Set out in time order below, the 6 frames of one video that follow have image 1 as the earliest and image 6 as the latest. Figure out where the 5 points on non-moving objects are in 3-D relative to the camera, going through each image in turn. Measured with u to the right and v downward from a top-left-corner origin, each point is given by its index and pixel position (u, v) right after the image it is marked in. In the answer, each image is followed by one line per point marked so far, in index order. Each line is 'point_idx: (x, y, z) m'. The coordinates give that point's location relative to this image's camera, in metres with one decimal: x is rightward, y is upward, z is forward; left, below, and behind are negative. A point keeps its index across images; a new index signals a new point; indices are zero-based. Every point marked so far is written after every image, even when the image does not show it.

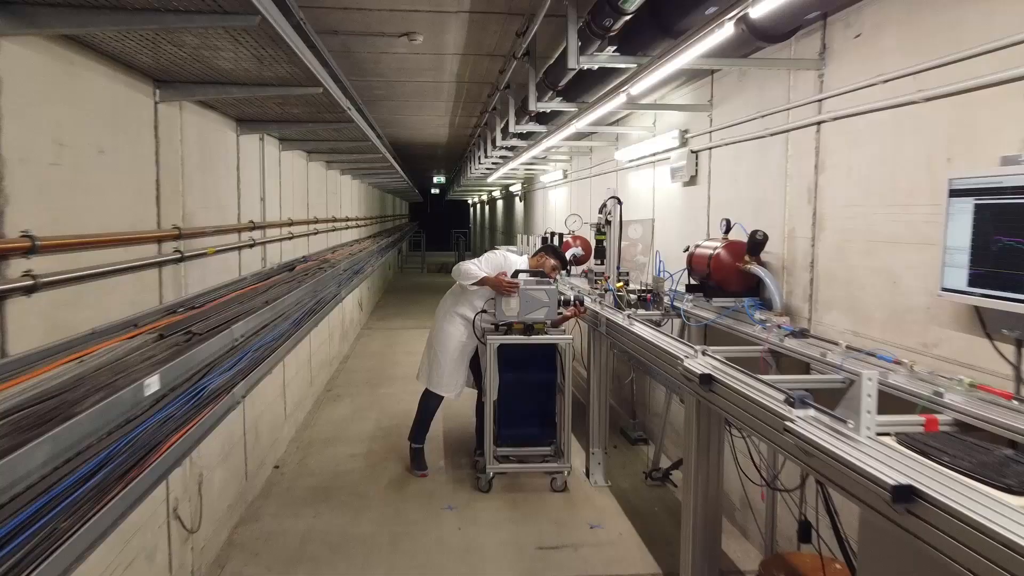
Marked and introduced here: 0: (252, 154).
0: (-1.4, +0.7, +3.2) m
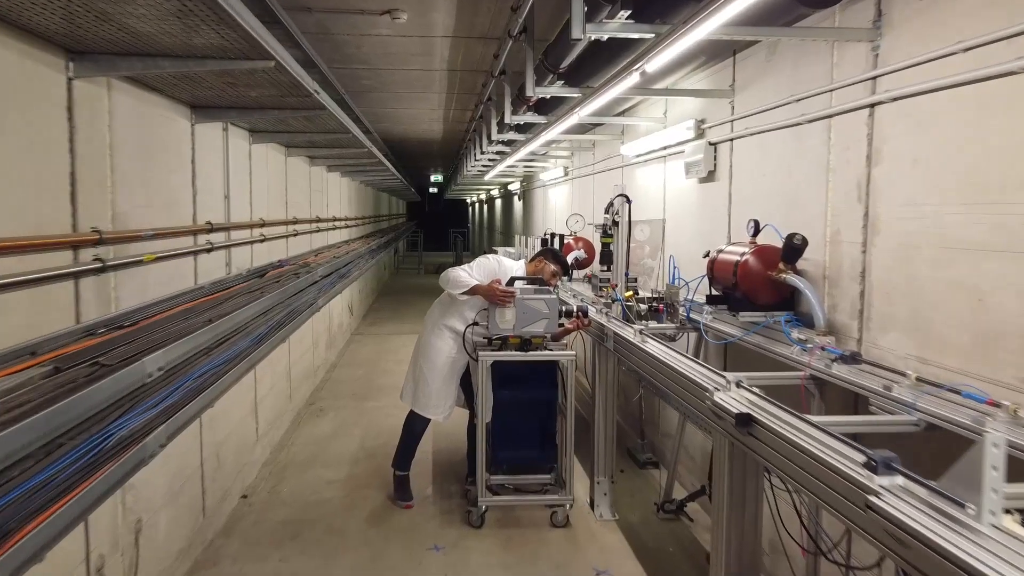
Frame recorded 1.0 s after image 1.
0: (-1.5, +0.7, +2.8) m
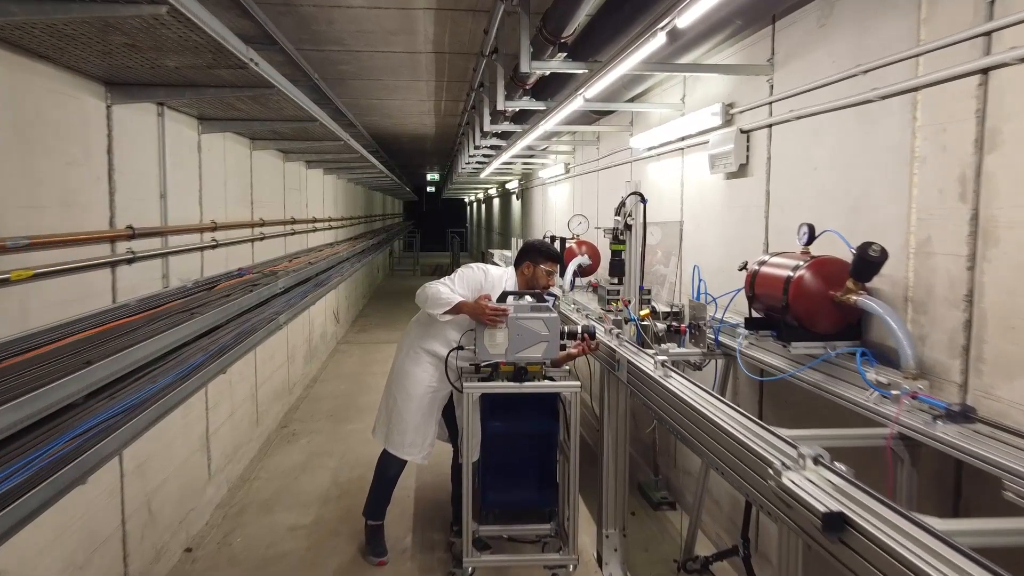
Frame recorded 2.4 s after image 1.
0: (-1.5, +0.6, +2.3) m
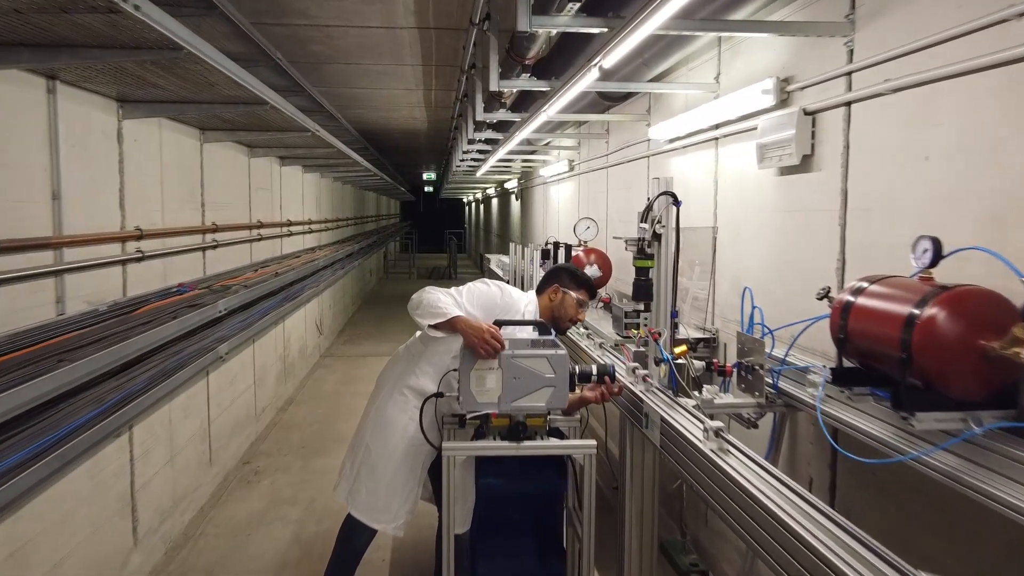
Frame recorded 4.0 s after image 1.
0: (-1.5, +0.5, +1.8) m
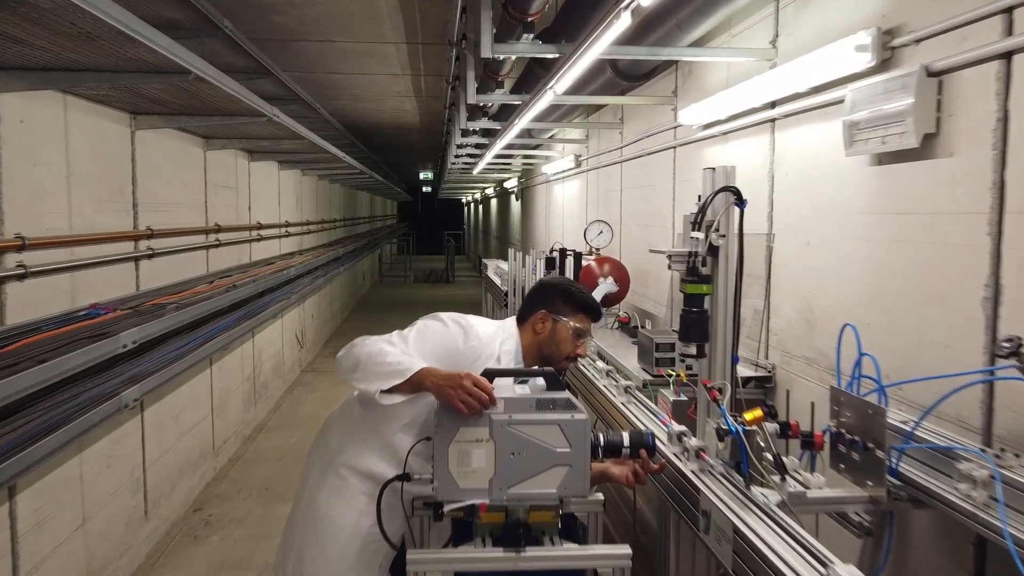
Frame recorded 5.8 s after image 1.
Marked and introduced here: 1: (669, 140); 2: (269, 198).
0: (-1.5, +0.5, +1.2) m
1: (+0.8, +0.7, +2.8) m
2: (-2.0, +0.7, +4.7) m
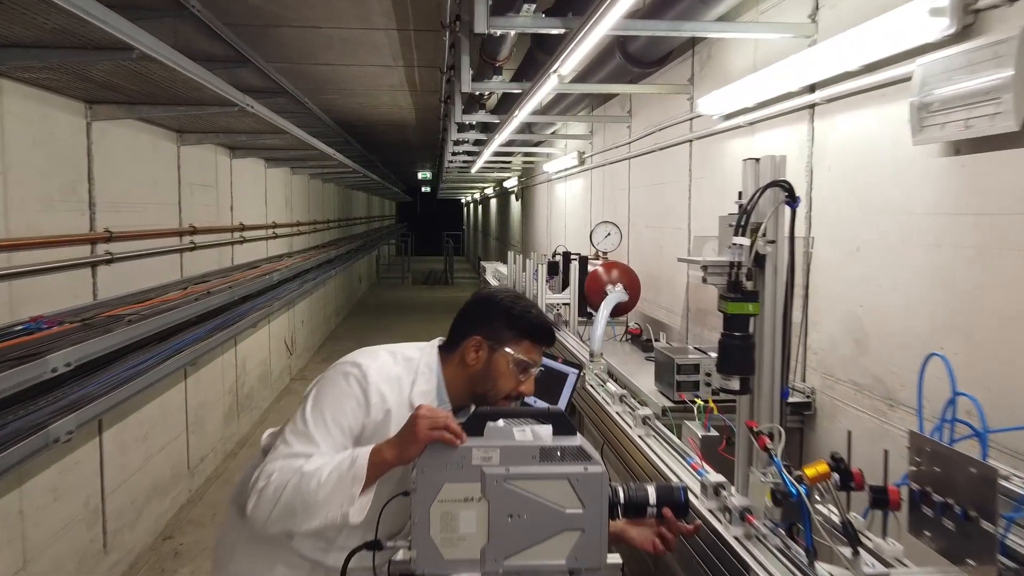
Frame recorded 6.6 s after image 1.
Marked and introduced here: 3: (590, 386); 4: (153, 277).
0: (-1.5, +0.4, +0.9) m
1: (+0.7, +0.7, +2.5) m
2: (-2.0, +0.7, +4.4) m
3: (+0.3, -0.3, +2.0) m
4: (-1.8, +0.1, +2.9) m
